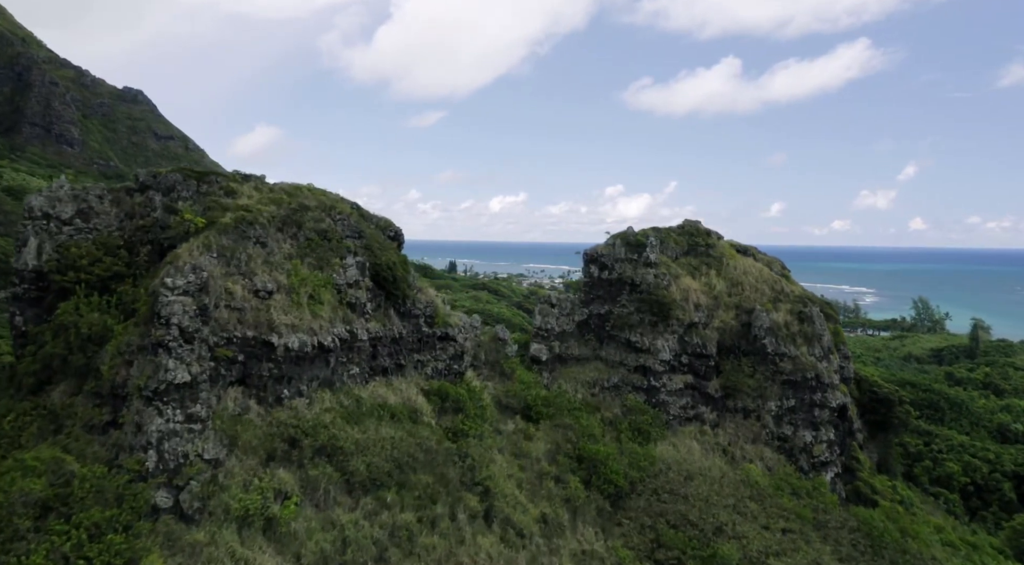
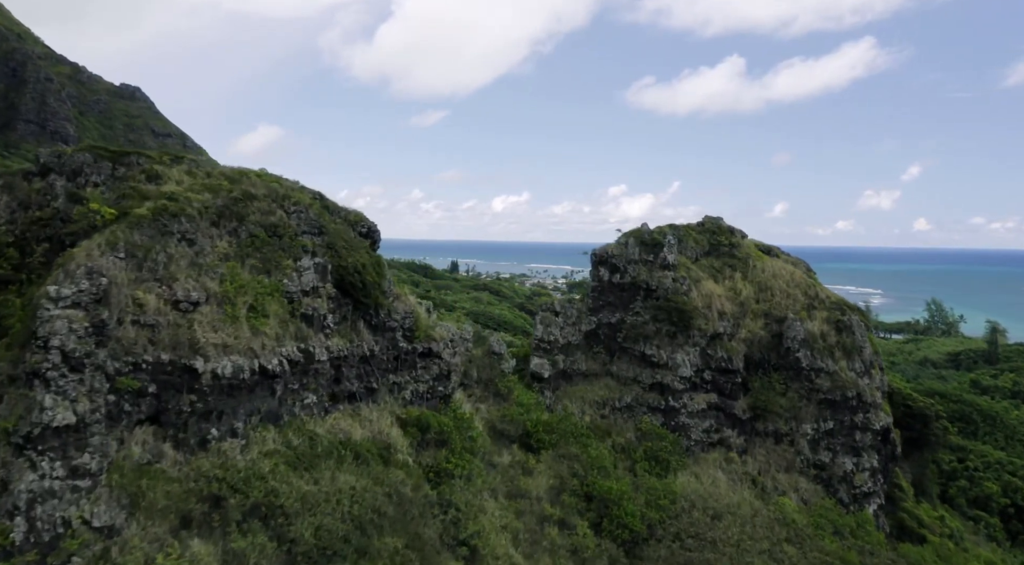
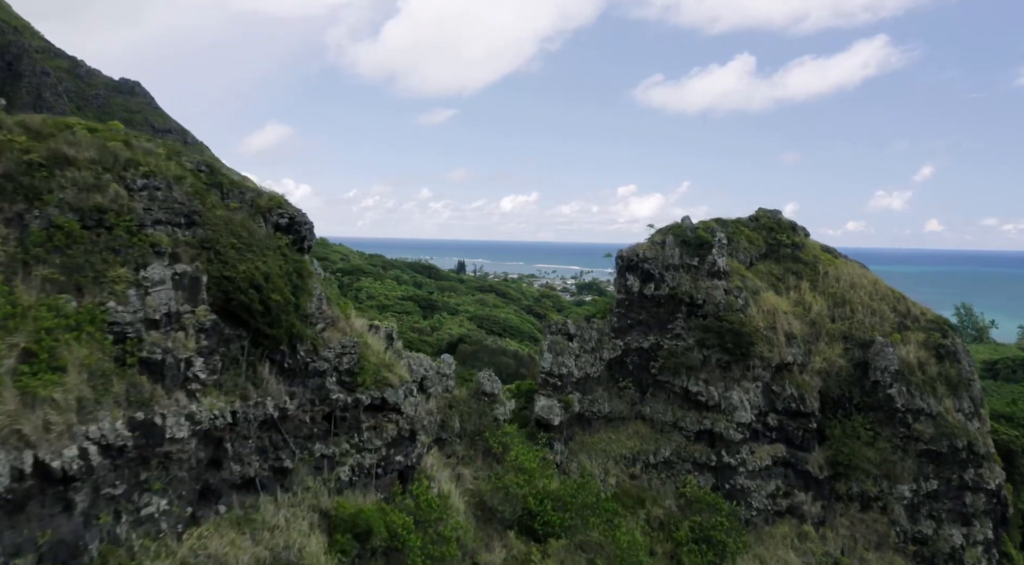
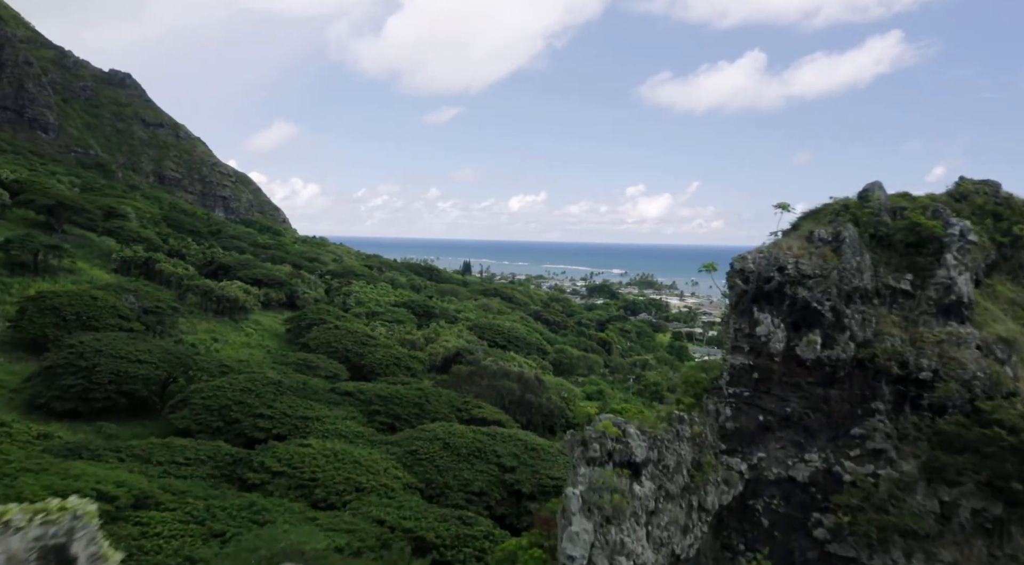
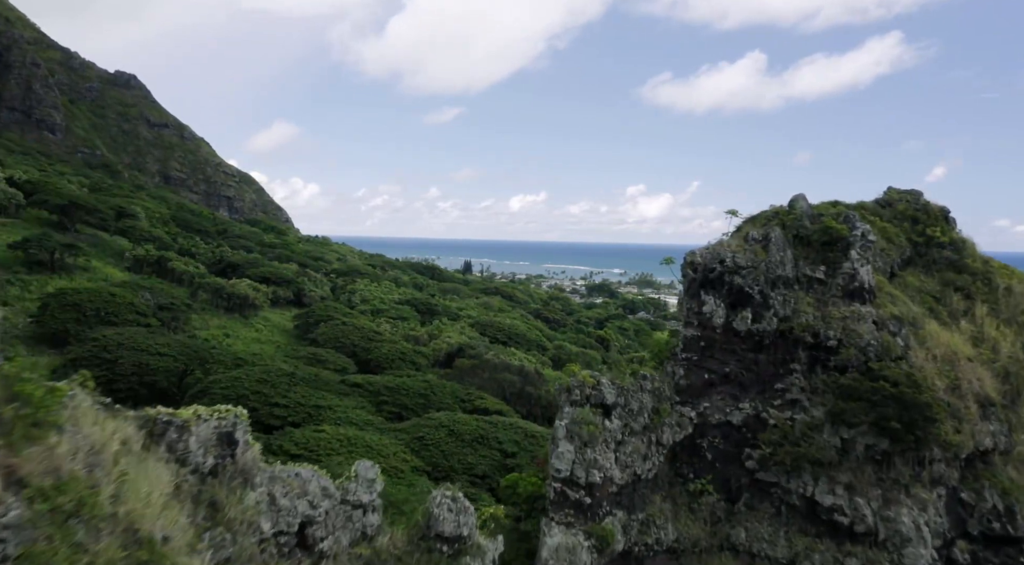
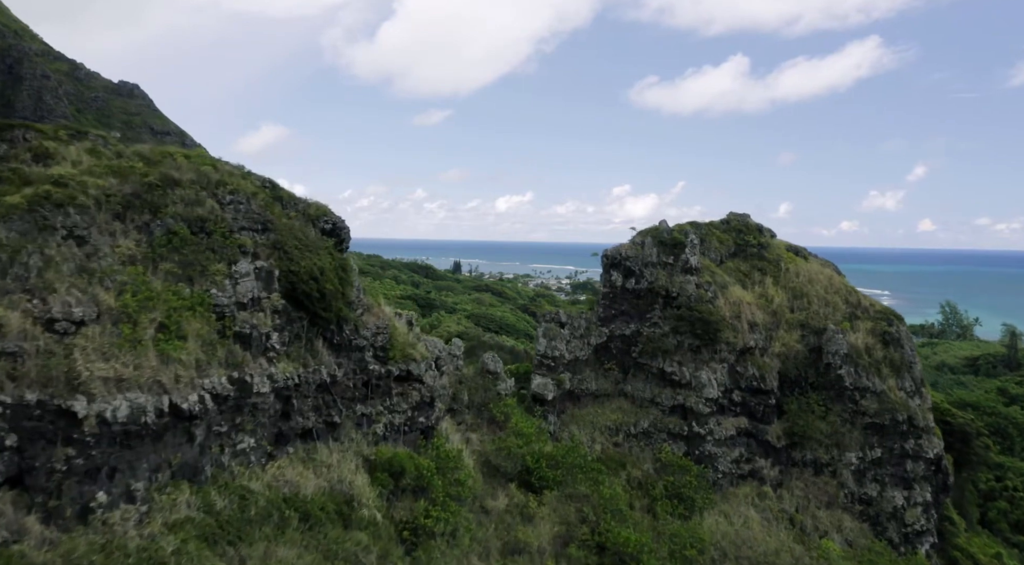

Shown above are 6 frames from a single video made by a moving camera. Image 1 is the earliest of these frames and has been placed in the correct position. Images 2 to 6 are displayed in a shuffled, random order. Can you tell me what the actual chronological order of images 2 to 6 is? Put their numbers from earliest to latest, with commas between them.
2, 6, 3, 5, 4
